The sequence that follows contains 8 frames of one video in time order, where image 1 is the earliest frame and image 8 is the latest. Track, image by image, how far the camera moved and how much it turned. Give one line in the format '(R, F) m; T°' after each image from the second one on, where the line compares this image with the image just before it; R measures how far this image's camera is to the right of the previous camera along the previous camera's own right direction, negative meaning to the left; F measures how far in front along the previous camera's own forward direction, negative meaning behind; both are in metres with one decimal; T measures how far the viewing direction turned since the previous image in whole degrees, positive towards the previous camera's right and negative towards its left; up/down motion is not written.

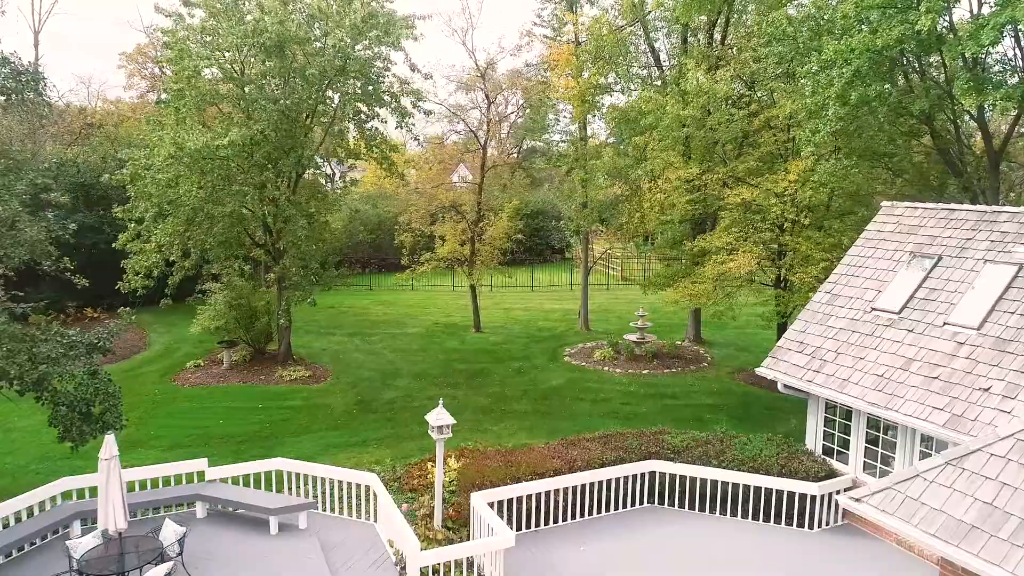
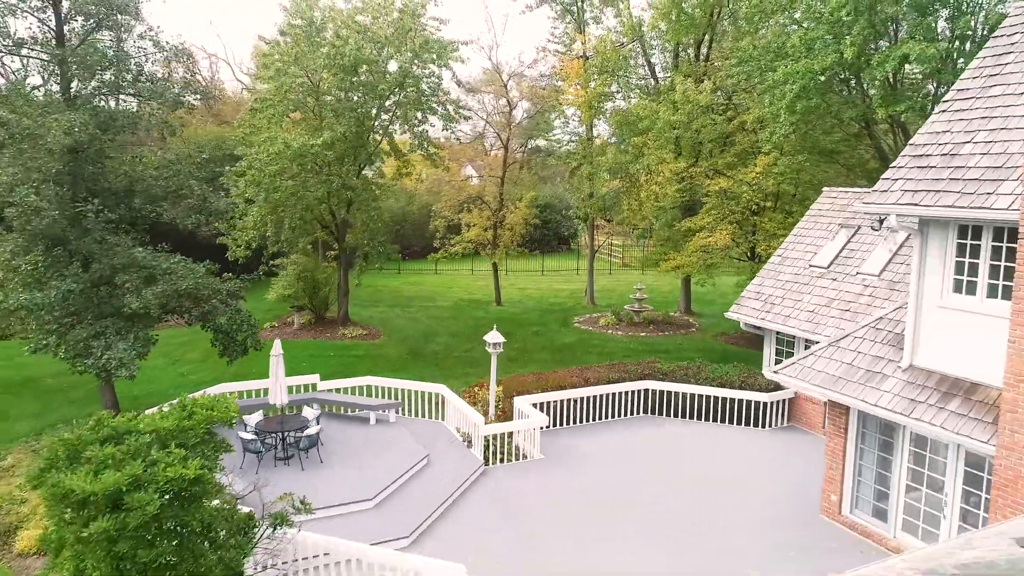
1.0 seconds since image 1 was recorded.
(-0.6, -4.0) m; 0°
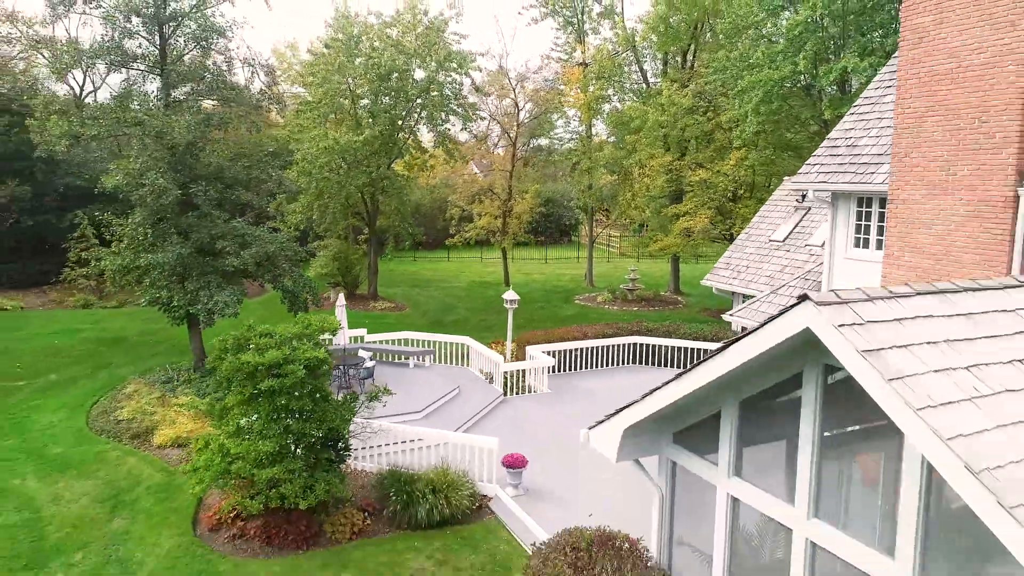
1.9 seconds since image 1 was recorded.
(-0.3, -3.3) m; 0°
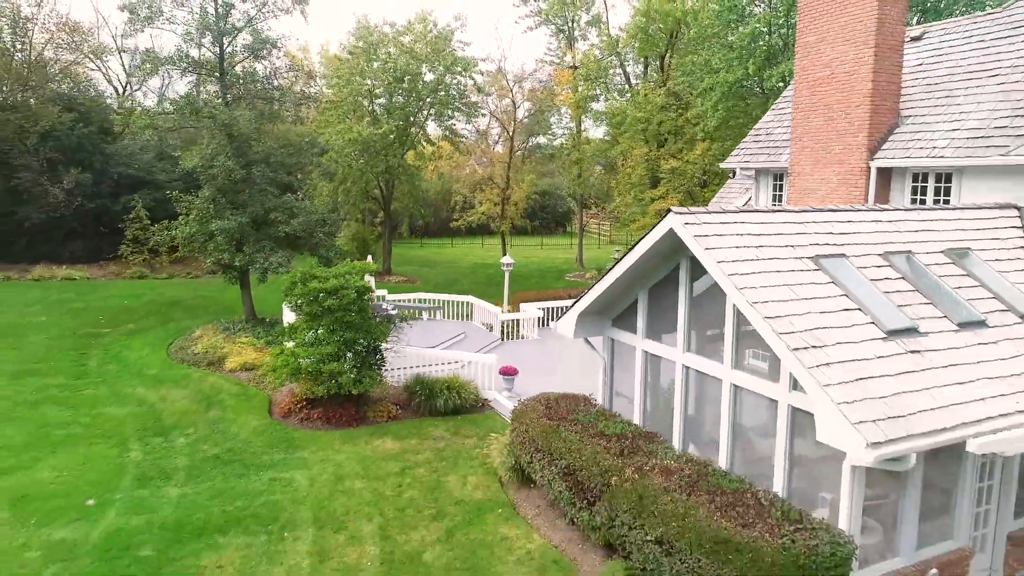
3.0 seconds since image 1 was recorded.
(+0.1, -3.6) m; 0°
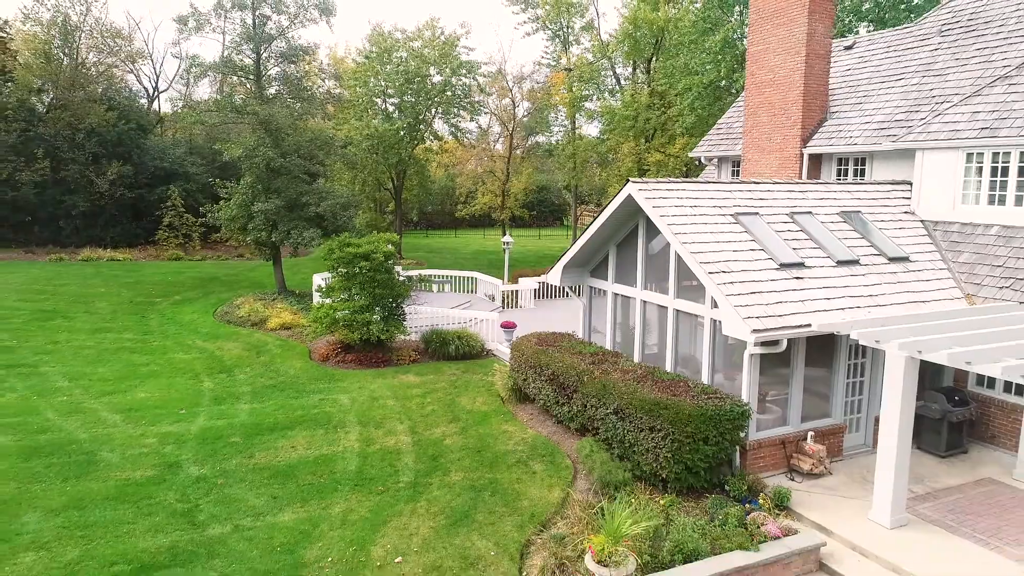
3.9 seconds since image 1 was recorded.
(0.0, -2.9) m; 0°
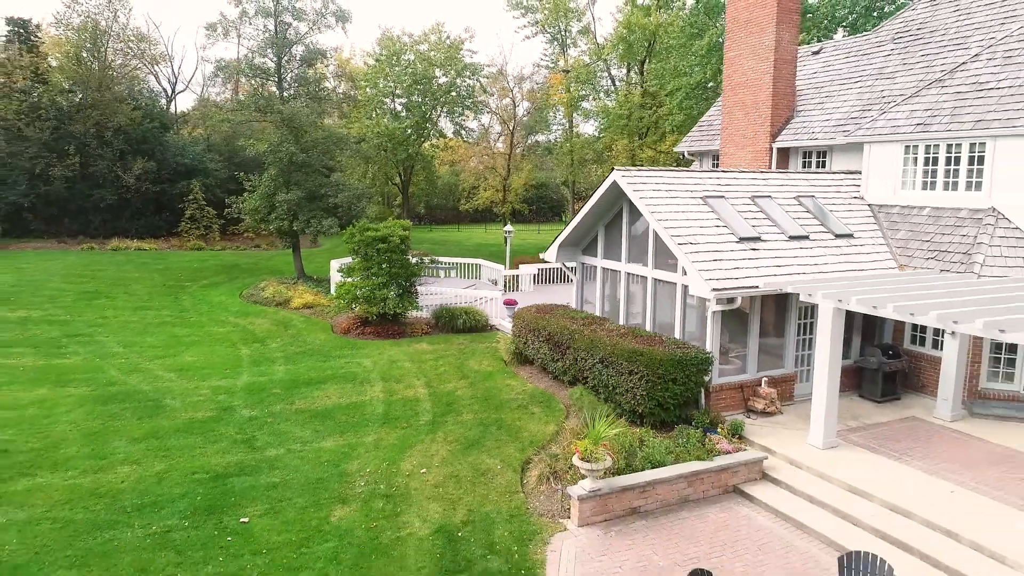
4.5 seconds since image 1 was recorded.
(0.0, -2.0) m; 0°
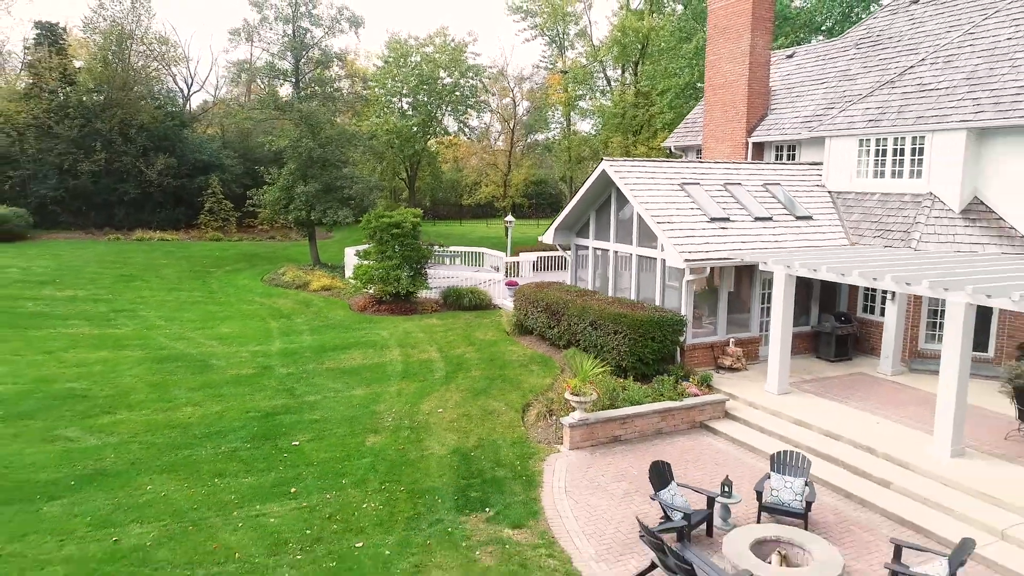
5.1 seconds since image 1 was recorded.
(0.0, -1.9) m; 0°
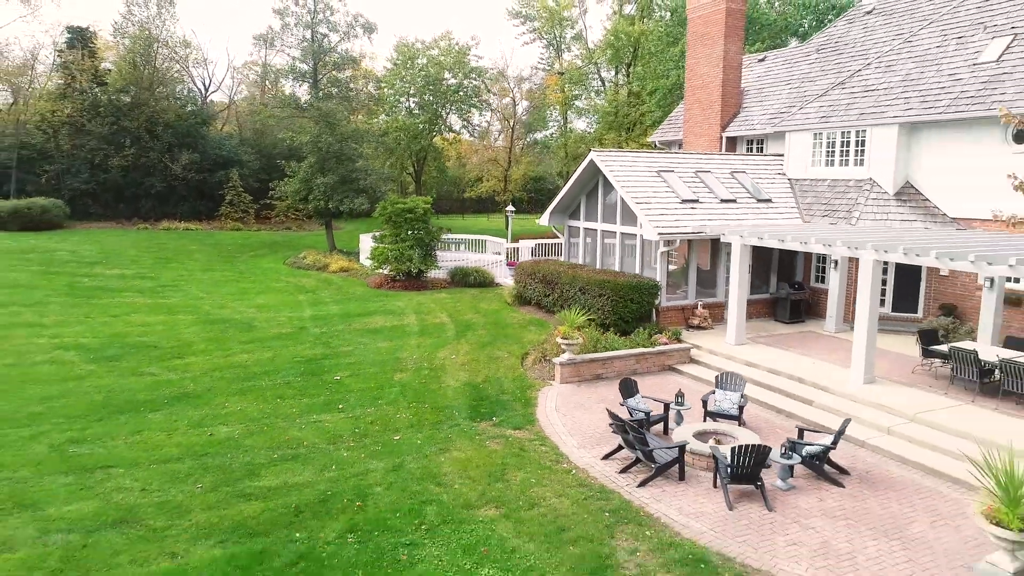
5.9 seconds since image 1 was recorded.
(0.0, -2.4) m; 0°
